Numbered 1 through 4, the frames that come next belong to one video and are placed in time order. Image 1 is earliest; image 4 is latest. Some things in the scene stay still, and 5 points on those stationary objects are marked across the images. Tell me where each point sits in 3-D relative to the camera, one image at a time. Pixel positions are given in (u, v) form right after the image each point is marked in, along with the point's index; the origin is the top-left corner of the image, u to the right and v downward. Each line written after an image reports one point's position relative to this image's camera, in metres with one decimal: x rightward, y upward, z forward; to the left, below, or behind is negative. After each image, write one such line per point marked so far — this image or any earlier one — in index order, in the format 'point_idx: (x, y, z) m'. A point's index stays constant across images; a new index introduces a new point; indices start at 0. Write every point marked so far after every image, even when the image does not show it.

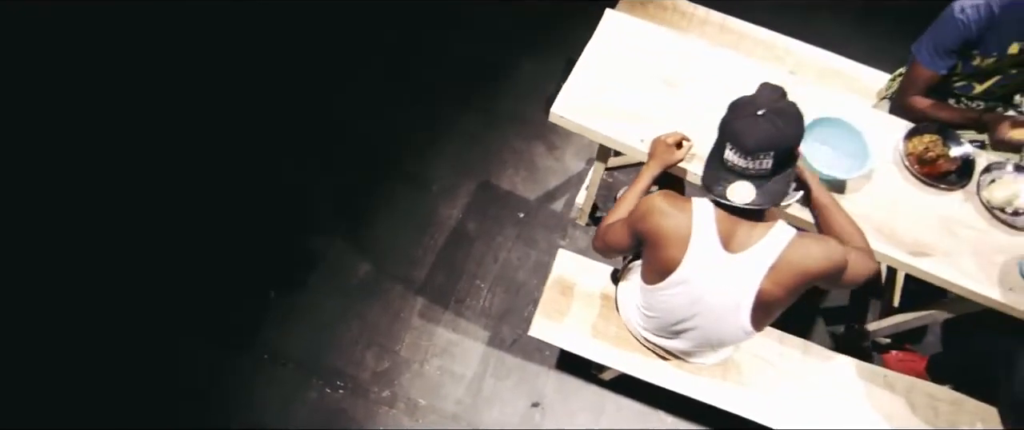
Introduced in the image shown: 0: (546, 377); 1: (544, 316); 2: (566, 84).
0: (+0.2, -0.9, +3.1) m
1: (+0.2, -0.5, +2.6) m
2: (+0.3, +0.6, +2.6) m
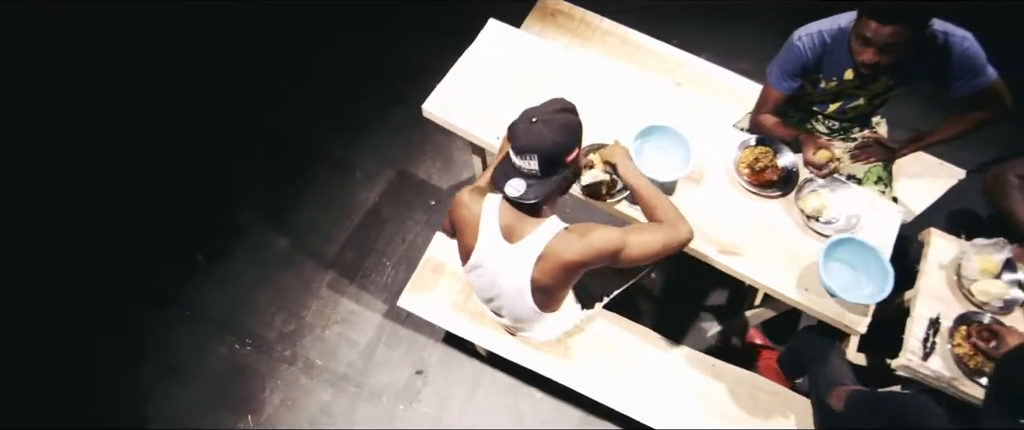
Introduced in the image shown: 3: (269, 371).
0: (-0.5, -0.9, +3.4) m
1: (-0.5, -0.4, +2.9) m
2: (-0.4, +0.7, +2.9) m
3: (-1.5, -1.0, +3.4) m
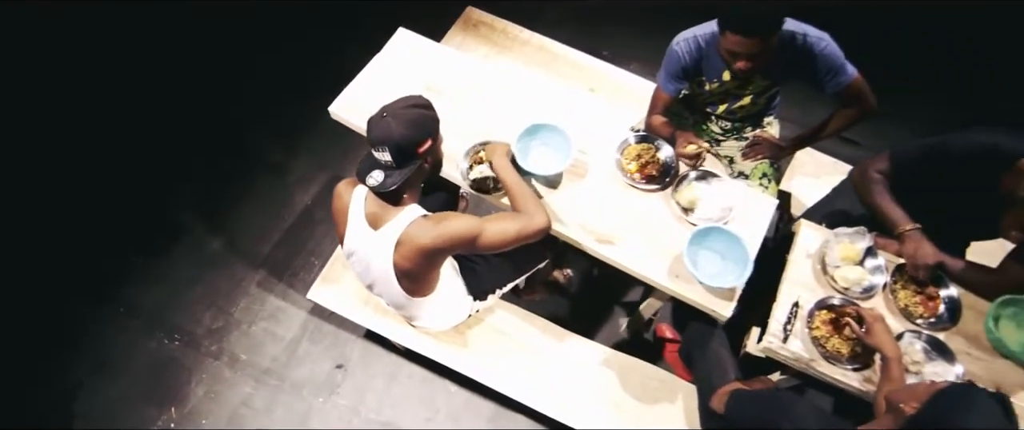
0: (-1.1, -0.9, +3.6) m
1: (-1.1, -0.4, +3.1) m
2: (-0.9, +0.7, +3.1) m
3: (-2.1, -1.0, +3.5) m
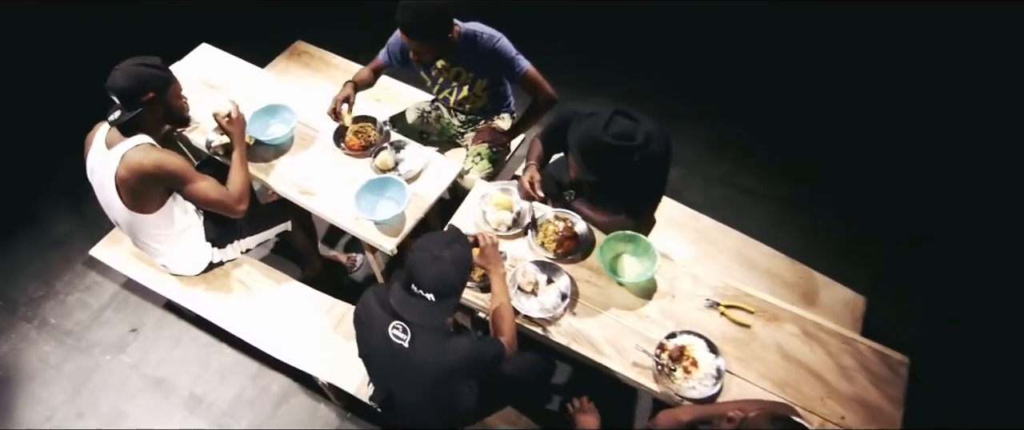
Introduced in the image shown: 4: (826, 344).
0: (-2.7, -0.7, +4.0) m
1: (-2.8, -0.2, +3.6) m
2: (-2.6, +0.9, +3.8) m
3: (-3.7, -0.8, +4.0) m
4: (+1.5, -0.6, +2.6) m
